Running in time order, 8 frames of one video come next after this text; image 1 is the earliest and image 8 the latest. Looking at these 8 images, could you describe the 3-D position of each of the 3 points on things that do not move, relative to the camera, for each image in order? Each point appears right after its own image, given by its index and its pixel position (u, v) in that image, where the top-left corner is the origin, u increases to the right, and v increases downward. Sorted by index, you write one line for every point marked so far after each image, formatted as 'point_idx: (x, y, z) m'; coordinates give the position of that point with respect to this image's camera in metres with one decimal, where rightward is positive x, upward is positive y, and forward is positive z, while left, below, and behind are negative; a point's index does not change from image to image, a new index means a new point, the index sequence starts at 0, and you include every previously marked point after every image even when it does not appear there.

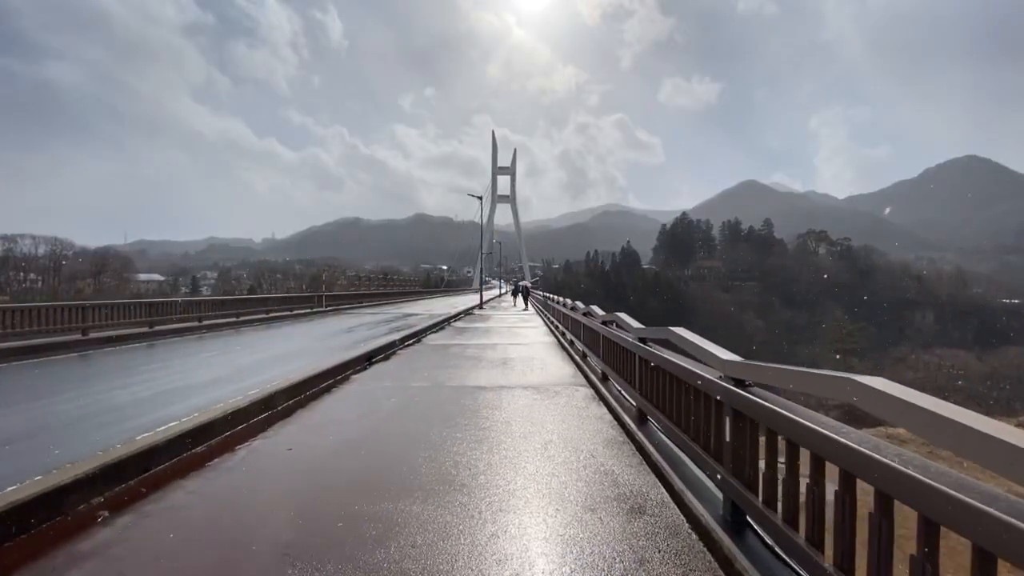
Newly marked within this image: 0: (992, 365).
0: (+13.9, -2.3, +18.0) m
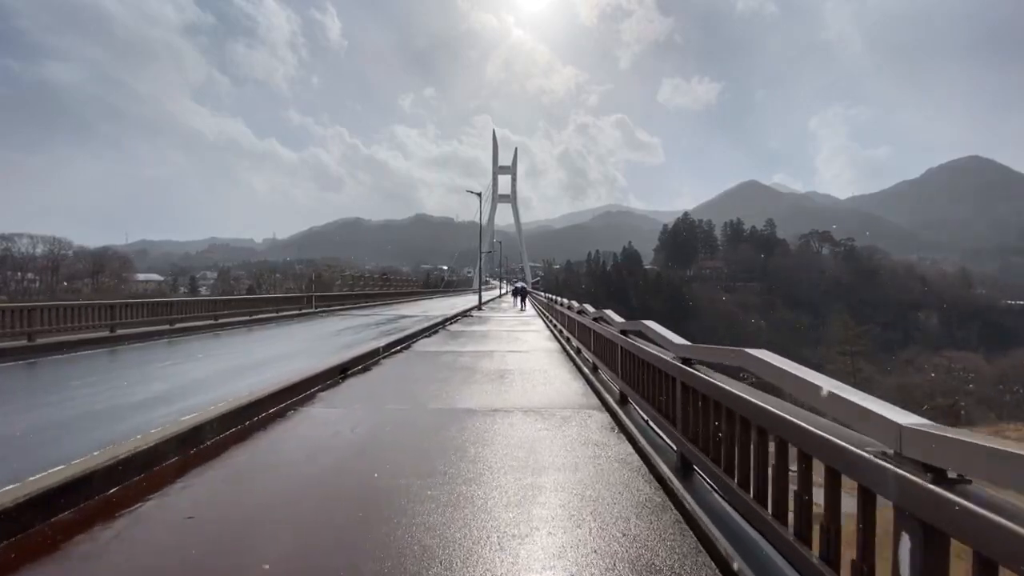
0: (+14.0, -2.3, +17.8) m
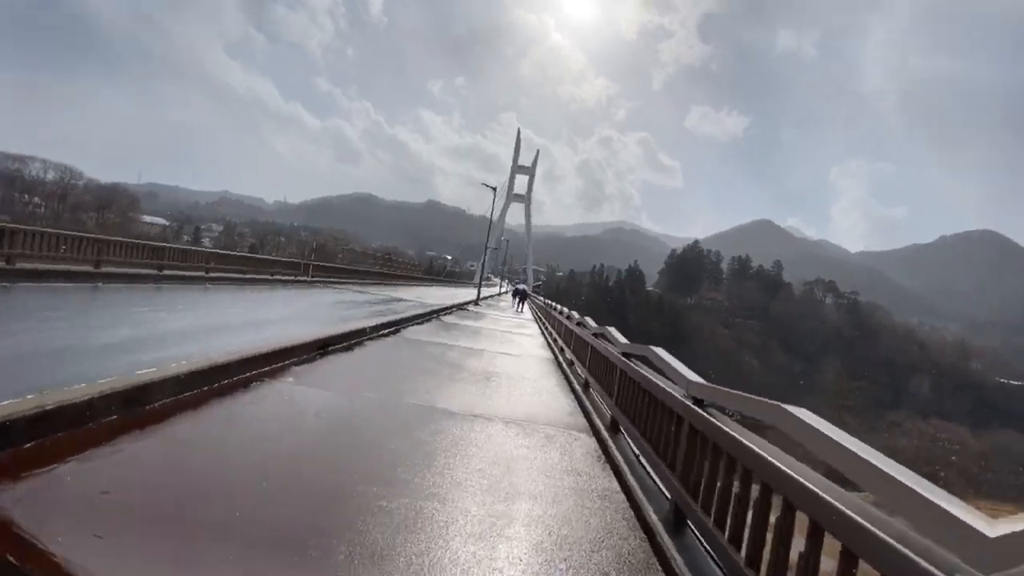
0: (+13.5, -4.5, +17.7) m
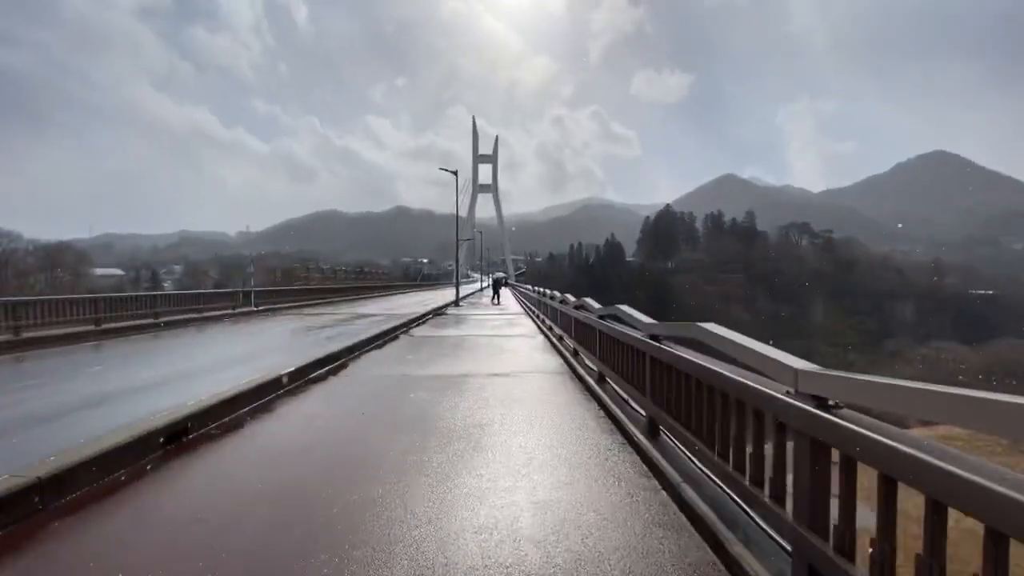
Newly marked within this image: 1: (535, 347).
0: (+13.5, -2.0, +17.7) m
1: (+0.5, -1.4, +13.9) m
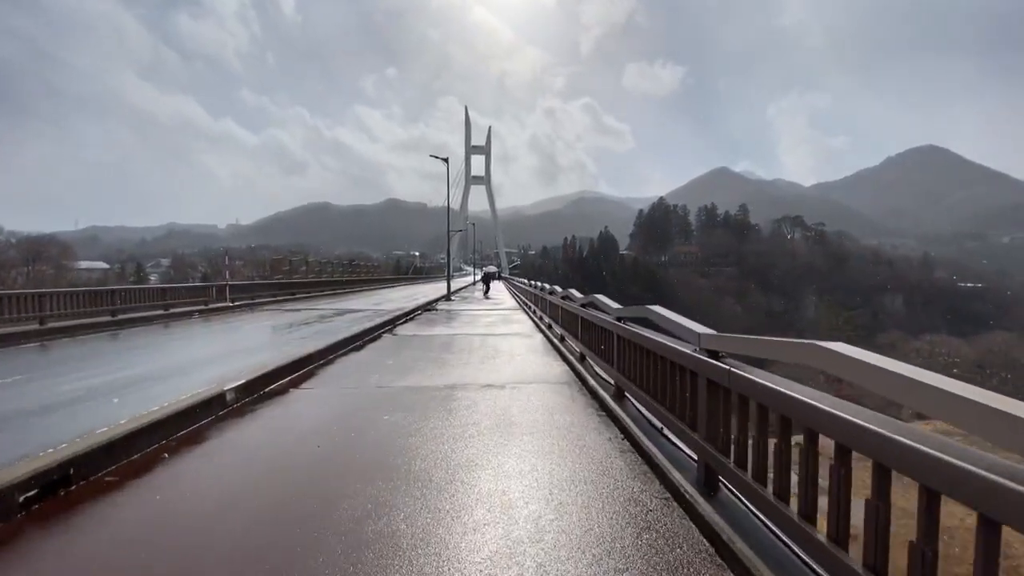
0: (+13.3, -1.8, +17.7) m
1: (+0.3, -1.3, +13.7) m
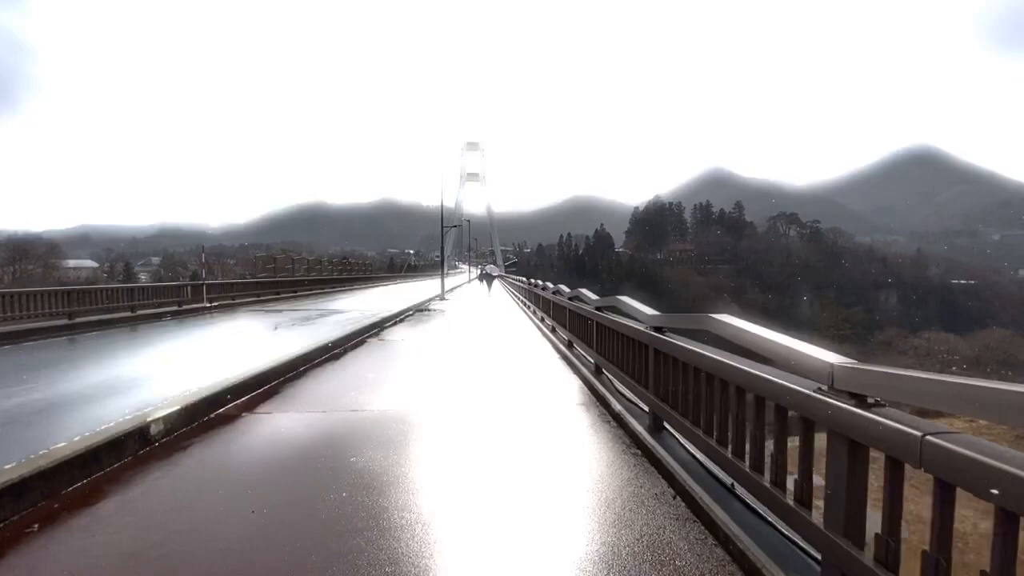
0: (+13.2, -1.7, +17.6) m
1: (+0.2, -1.2, +13.5) m
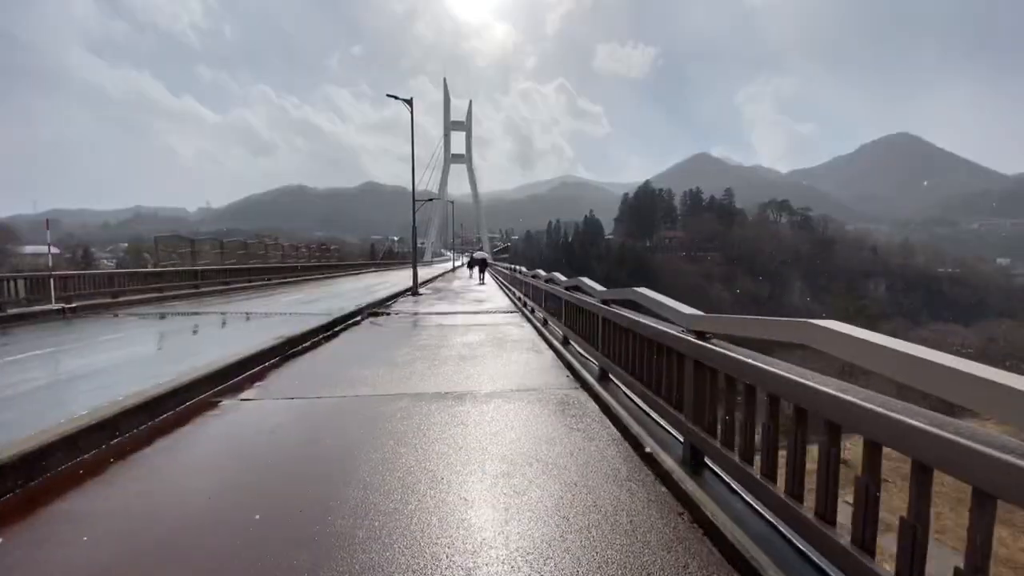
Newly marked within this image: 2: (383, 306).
0: (+12.8, -1.4, +17.1) m
1: (0.0, -1.0, +12.7) m
2: (-3.6, -0.6, +18.9) m
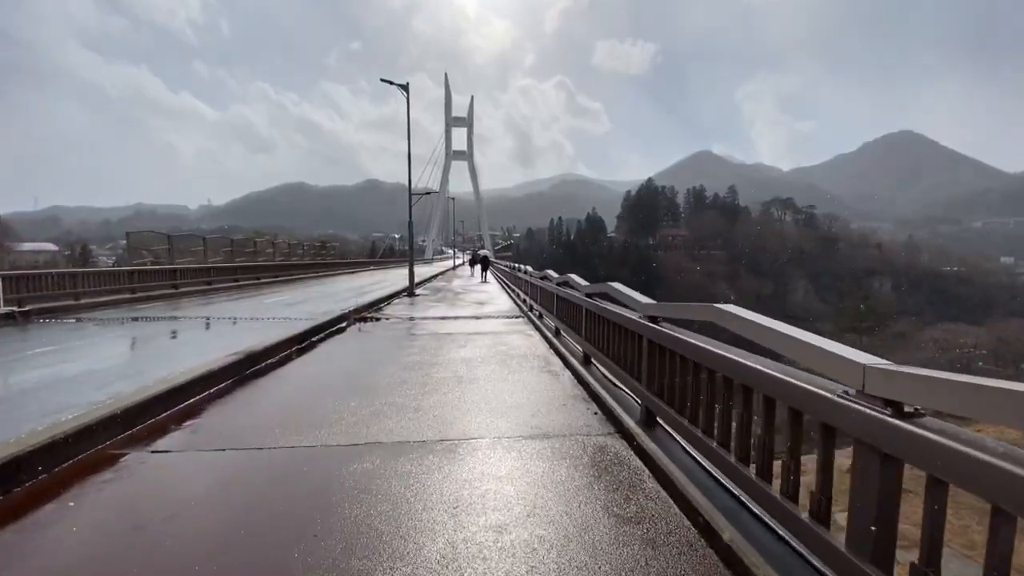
0: (+12.9, -1.4, +16.8) m
1: (0.0, -1.0, +12.5) m
2: (-3.5, -0.6, +18.7) m
